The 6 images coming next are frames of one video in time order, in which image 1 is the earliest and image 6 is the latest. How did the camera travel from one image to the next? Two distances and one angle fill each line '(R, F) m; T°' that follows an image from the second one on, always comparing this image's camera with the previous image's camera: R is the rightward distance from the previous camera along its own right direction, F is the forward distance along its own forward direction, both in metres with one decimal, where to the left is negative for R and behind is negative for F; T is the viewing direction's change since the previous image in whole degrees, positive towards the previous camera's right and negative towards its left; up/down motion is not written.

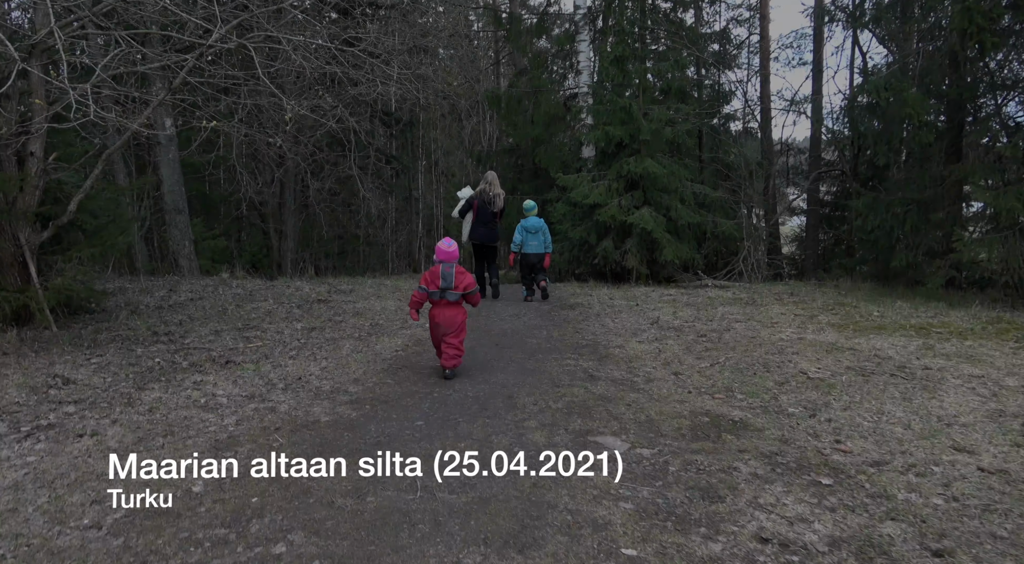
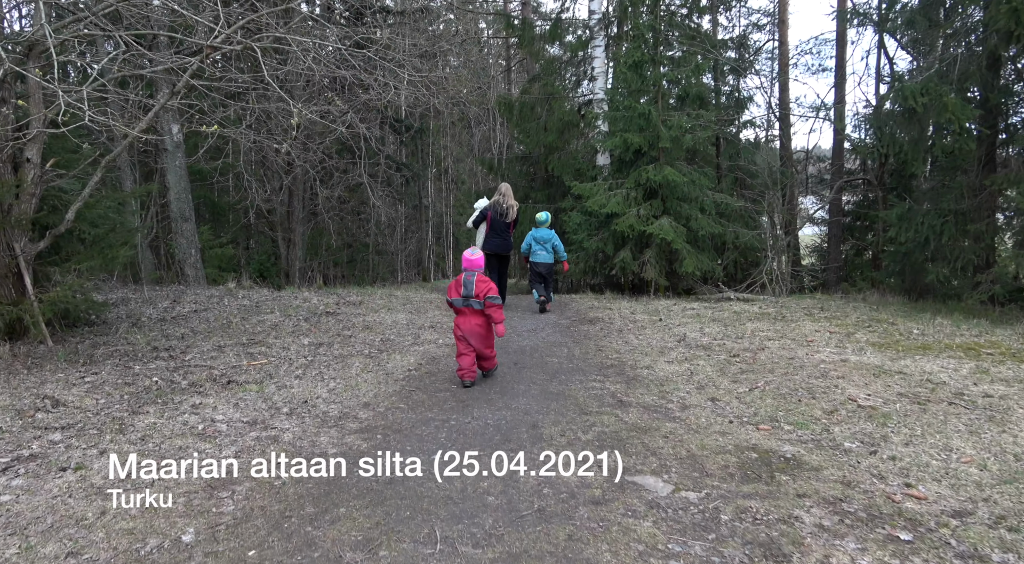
(-0.1, +0.4) m; -1°
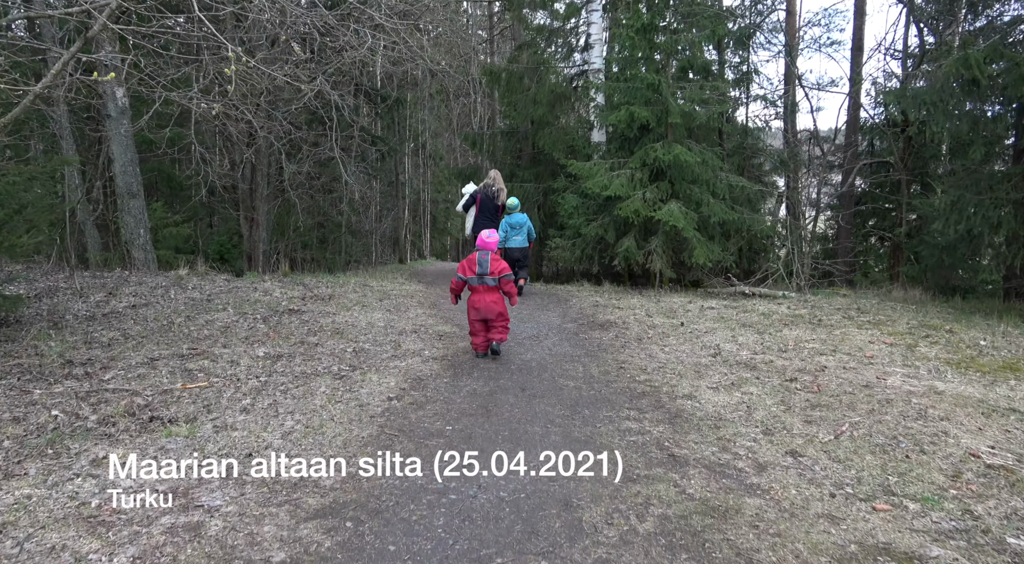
(-0.2, +1.2) m; +2°
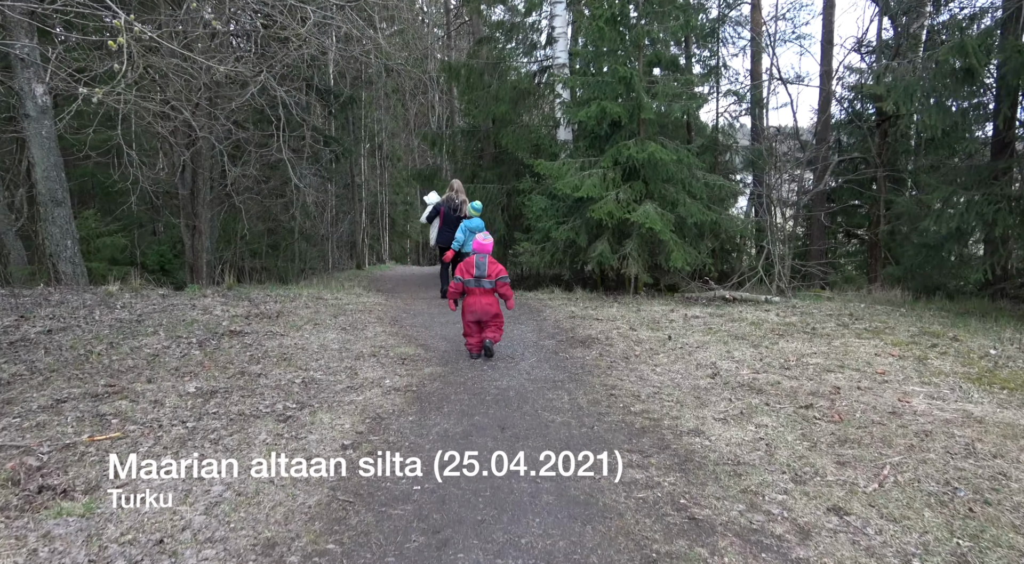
(-0.1, +0.7) m; +3°
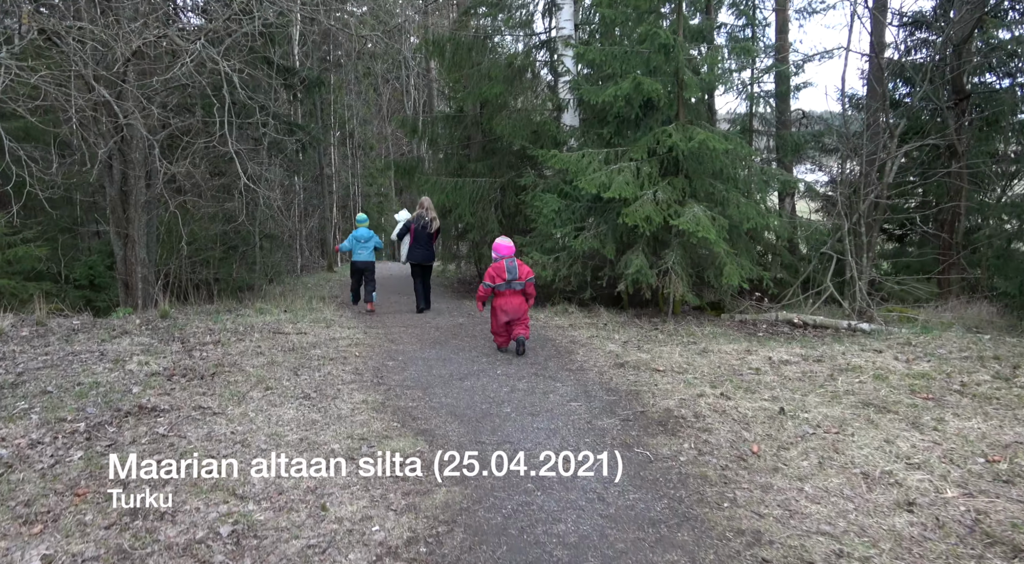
(-0.4, +2.1) m; +2°
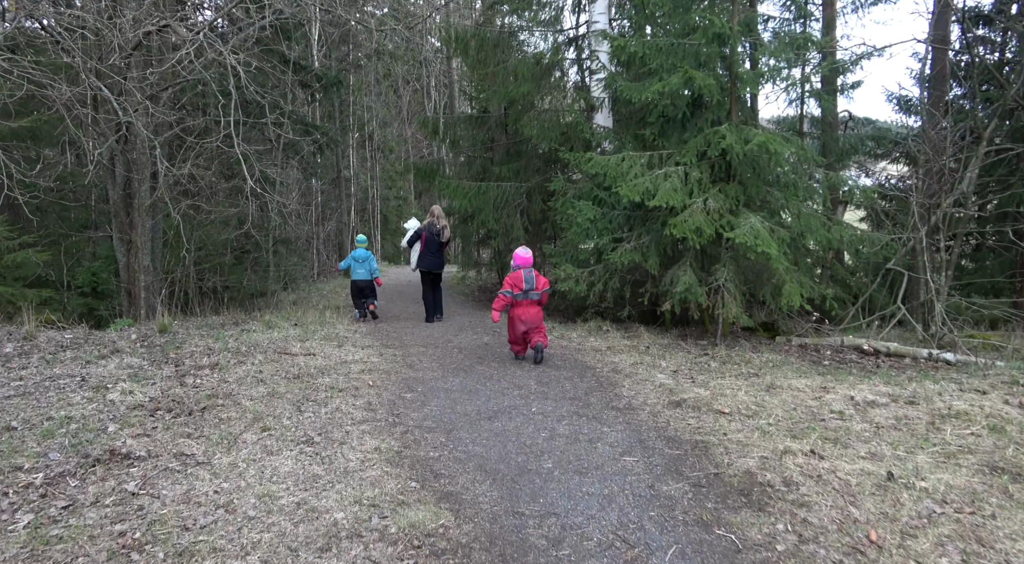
(-0.2, +0.8) m; -2°
